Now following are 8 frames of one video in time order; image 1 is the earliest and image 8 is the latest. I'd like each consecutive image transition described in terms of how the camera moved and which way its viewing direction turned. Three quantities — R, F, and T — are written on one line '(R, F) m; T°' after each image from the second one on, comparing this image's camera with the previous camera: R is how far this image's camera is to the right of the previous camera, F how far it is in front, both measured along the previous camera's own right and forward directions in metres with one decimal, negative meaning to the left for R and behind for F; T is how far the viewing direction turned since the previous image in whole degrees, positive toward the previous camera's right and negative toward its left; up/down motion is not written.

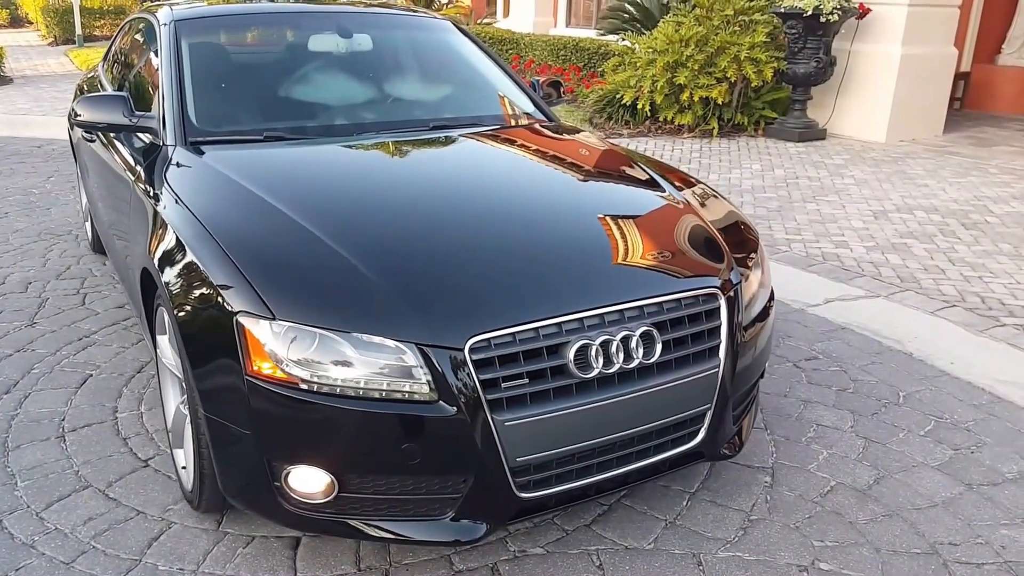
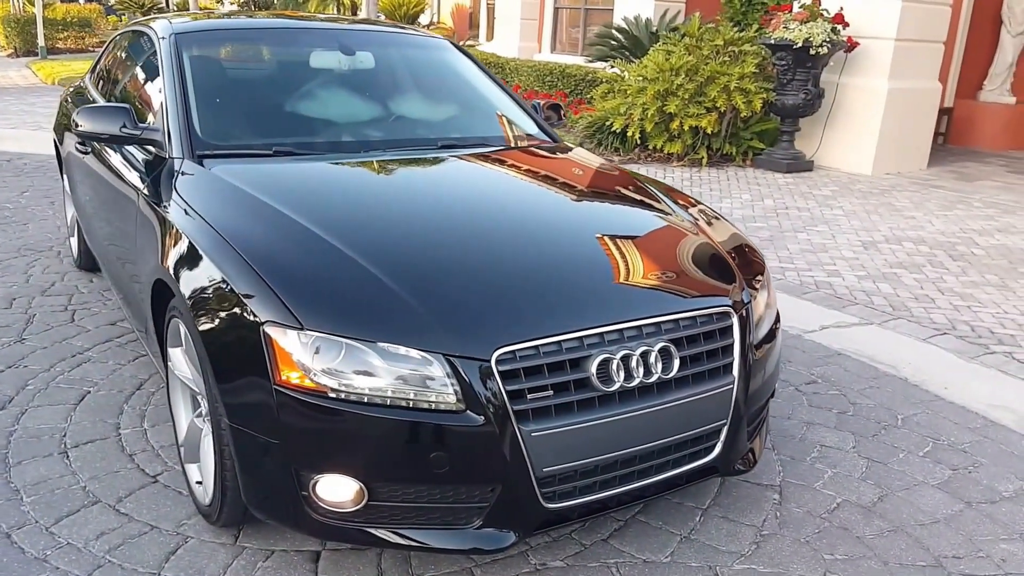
(-0.2, 0.0) m; +4°
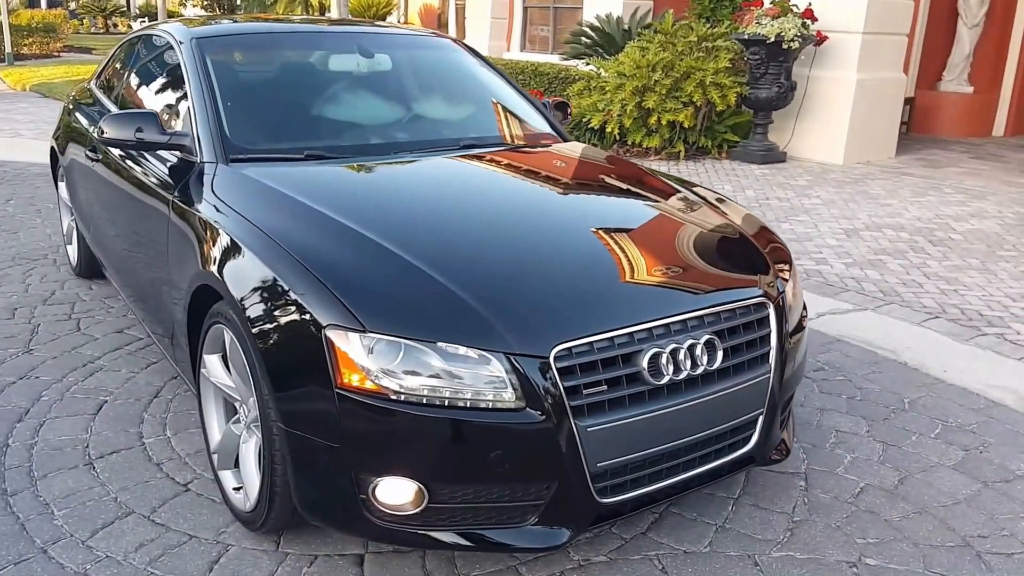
(-0.3, 0.0) m; +5°
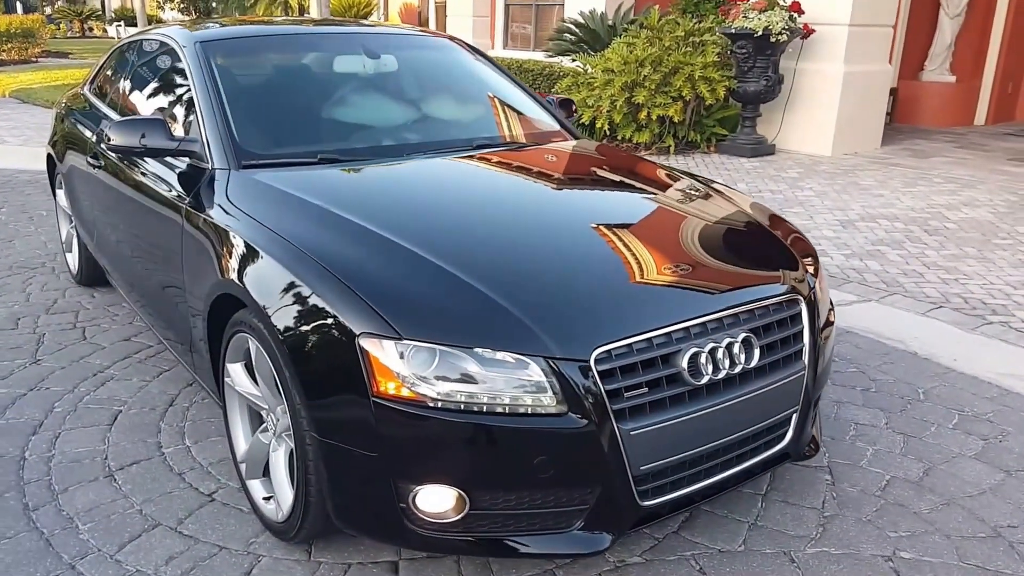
(-0.2, 0.0) m; +3°
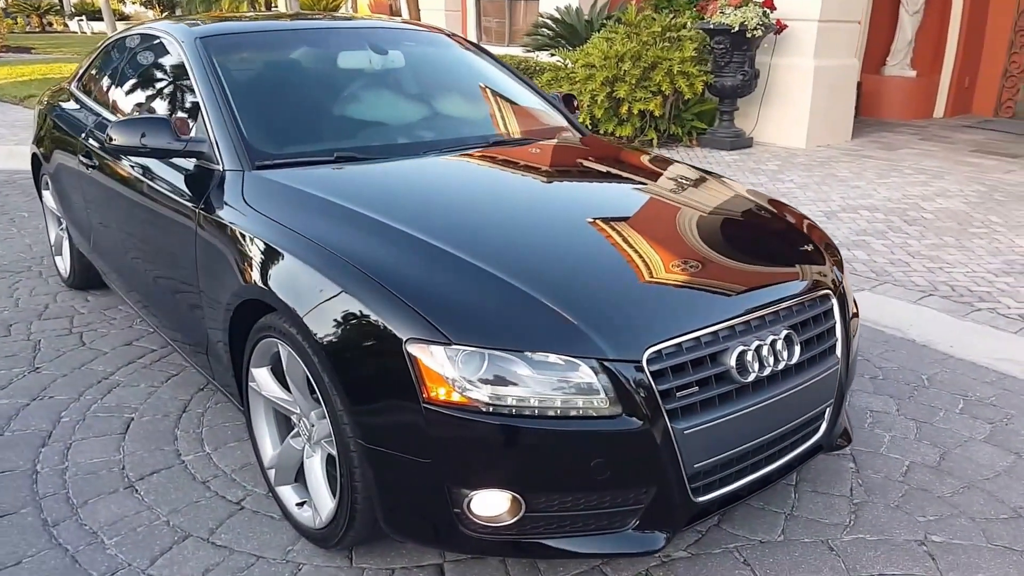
(-0.4, 0.0) m; +5°
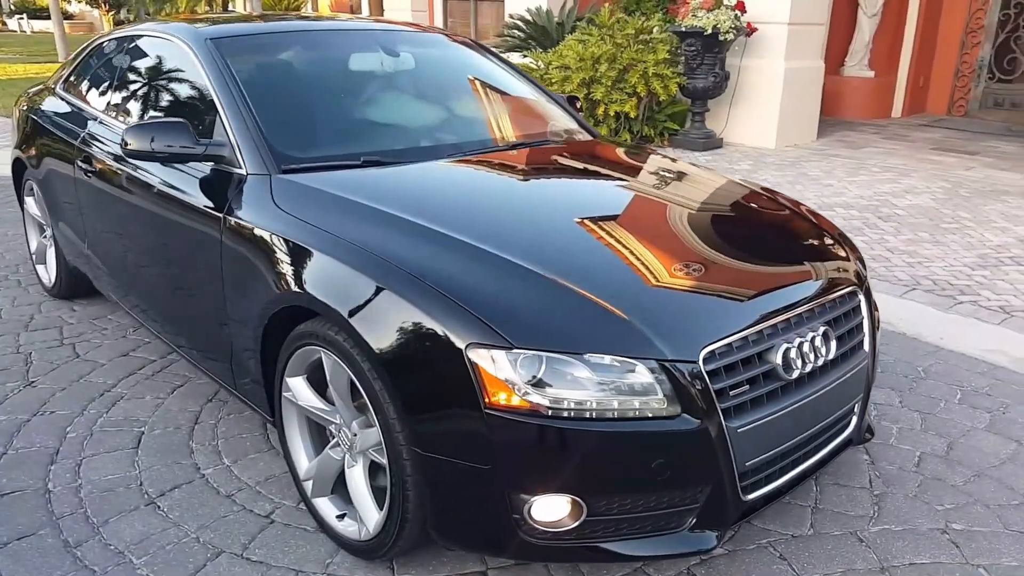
(-0.3, 0.0) m; +5°
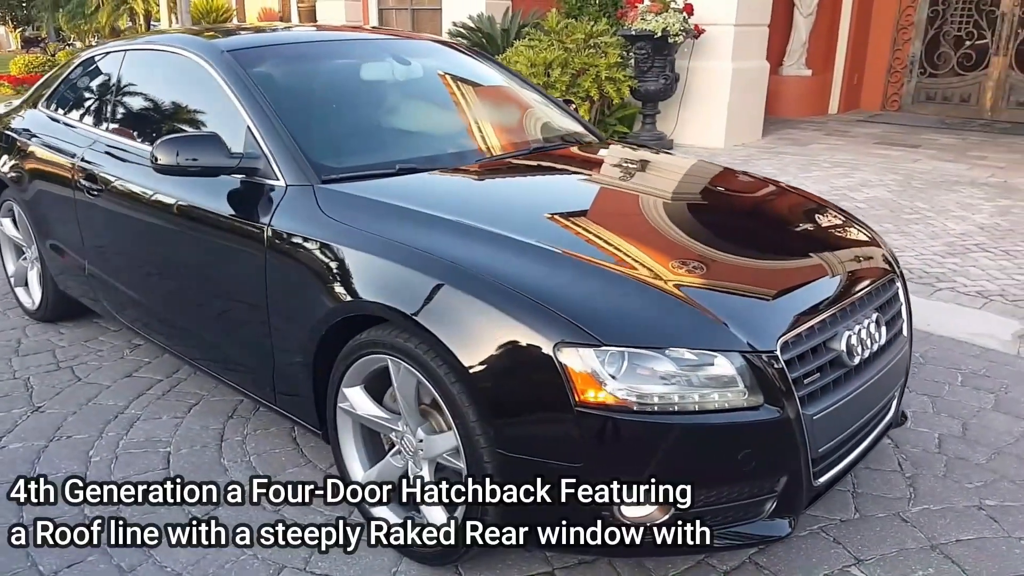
(-0.5, +0.1) m; +7°
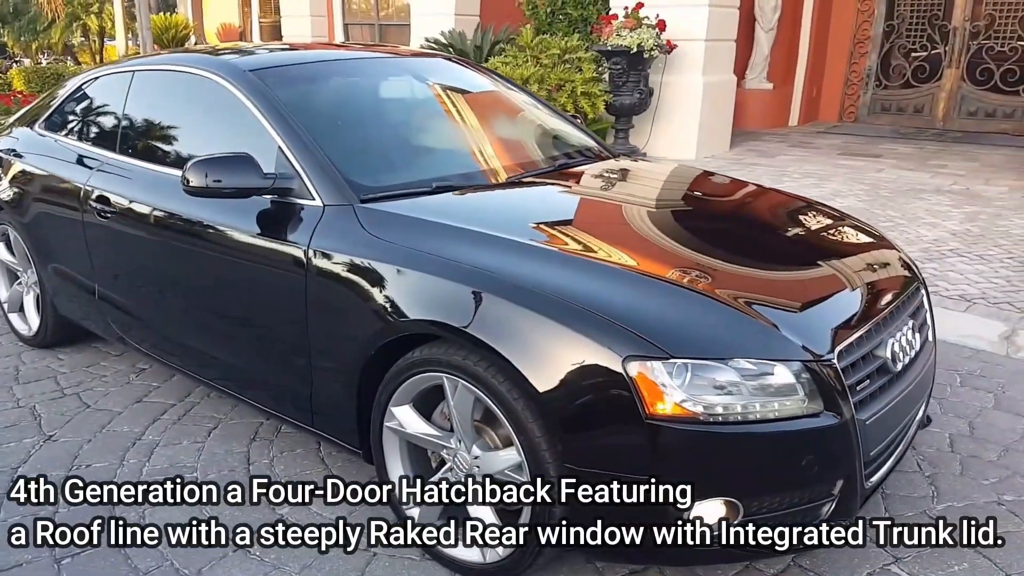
(-0.4, 0.0) m; +5°
